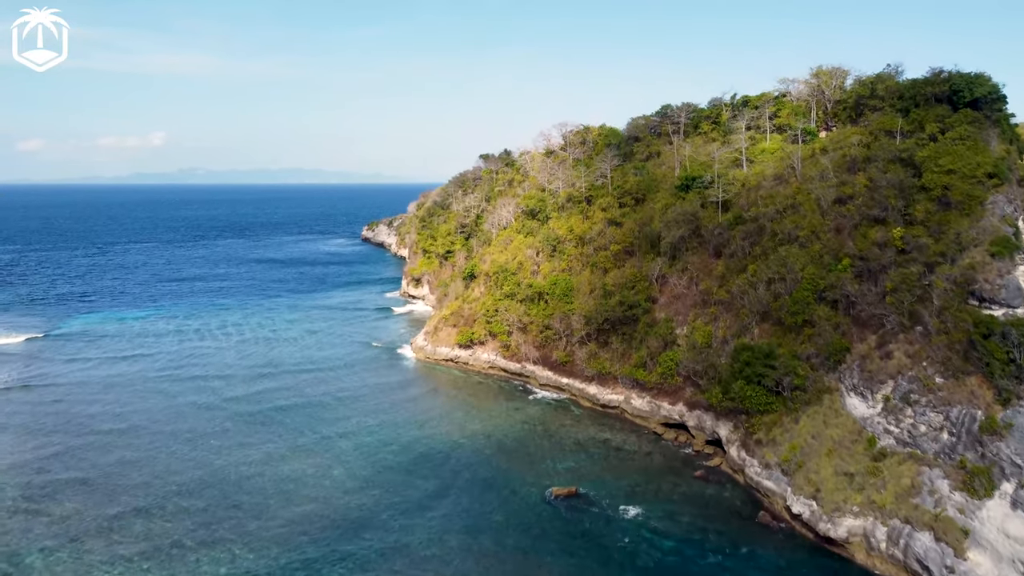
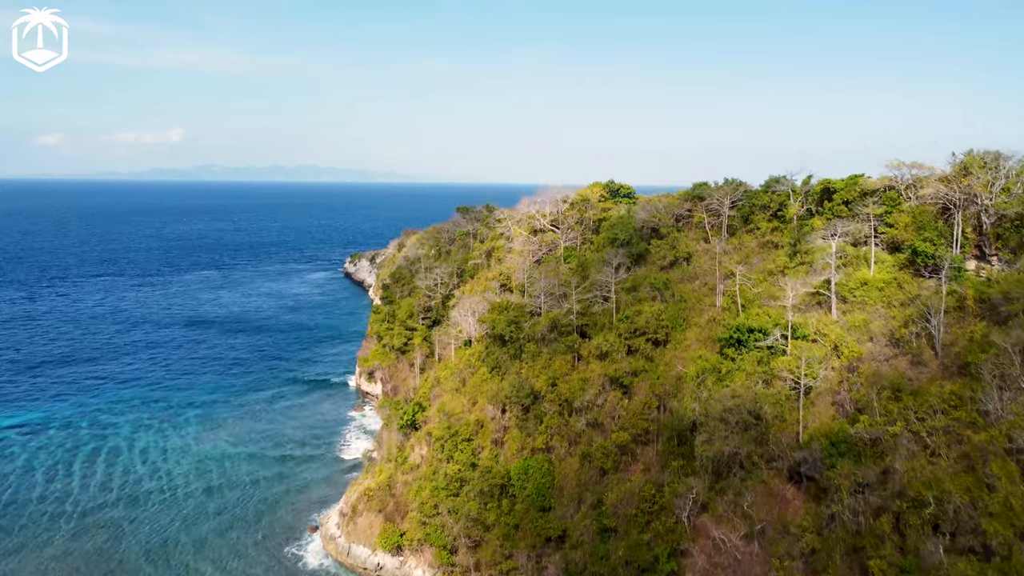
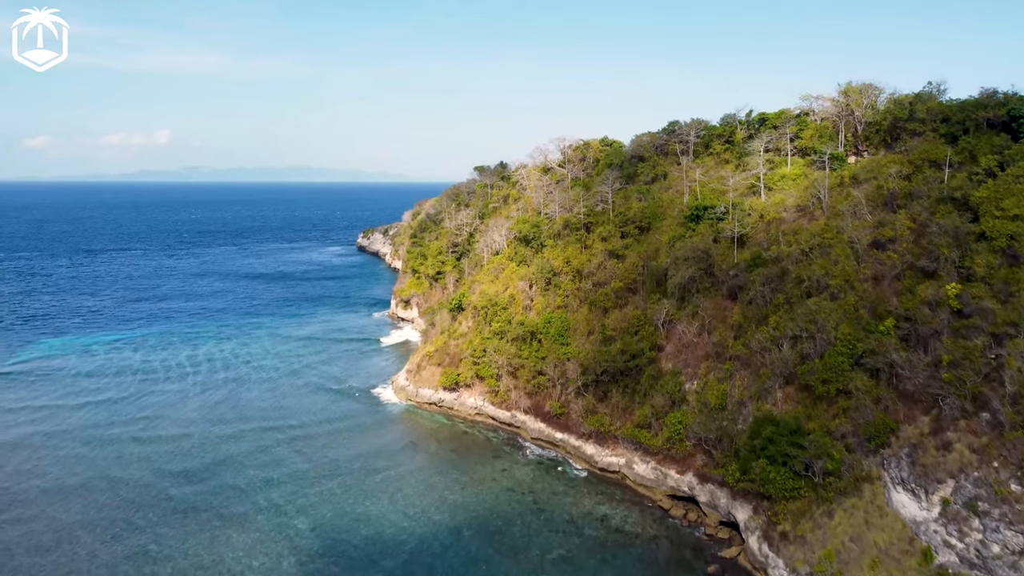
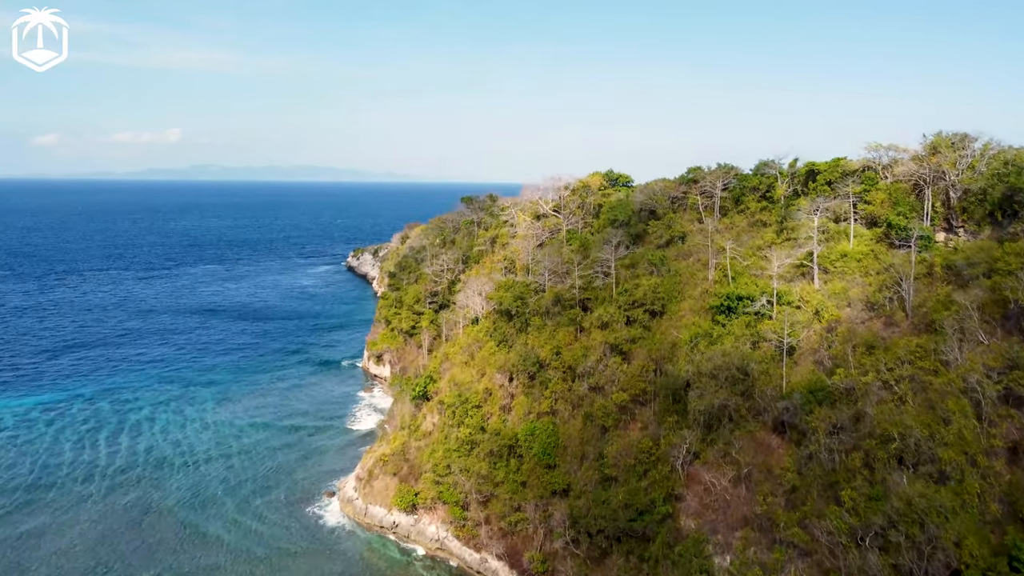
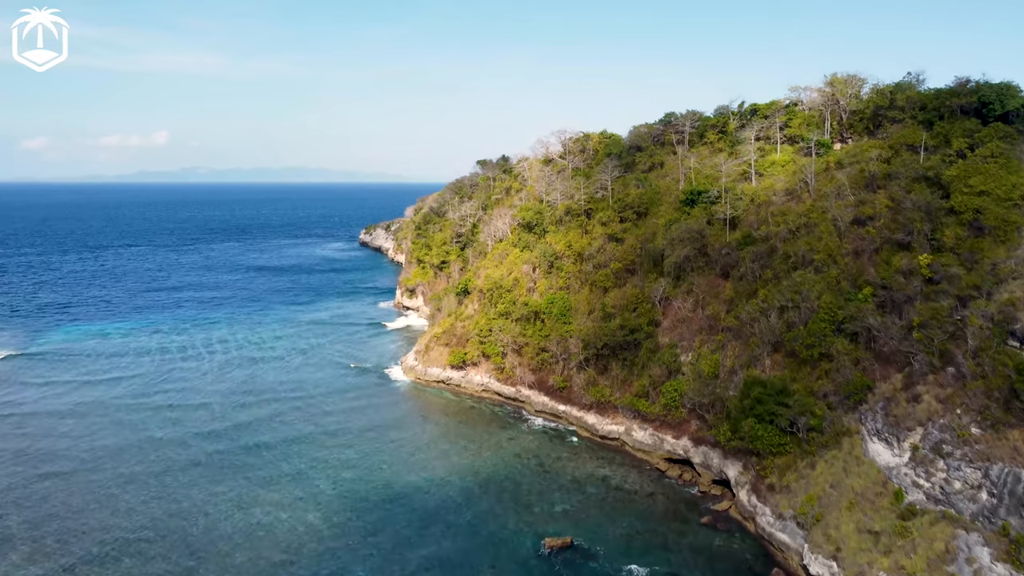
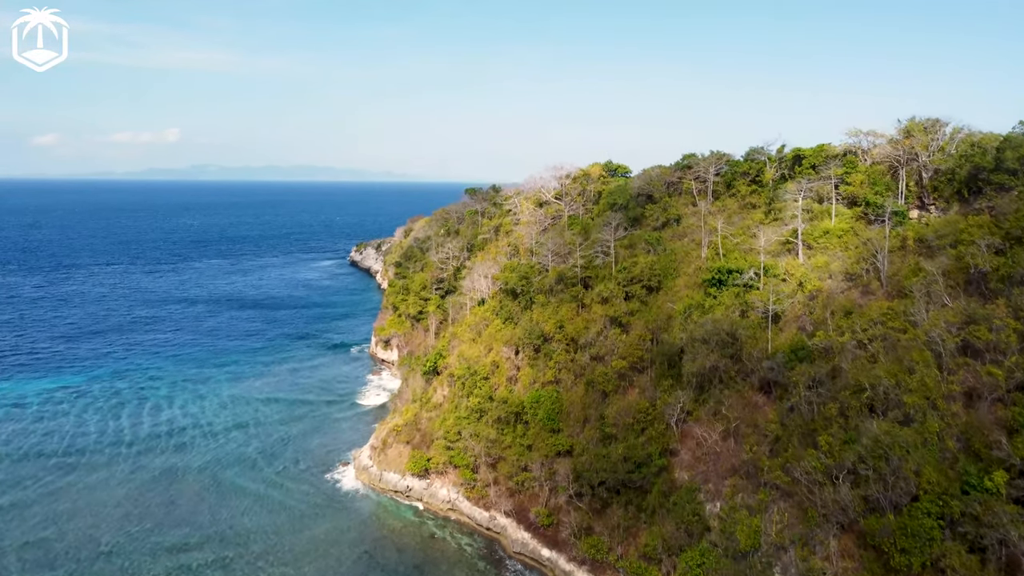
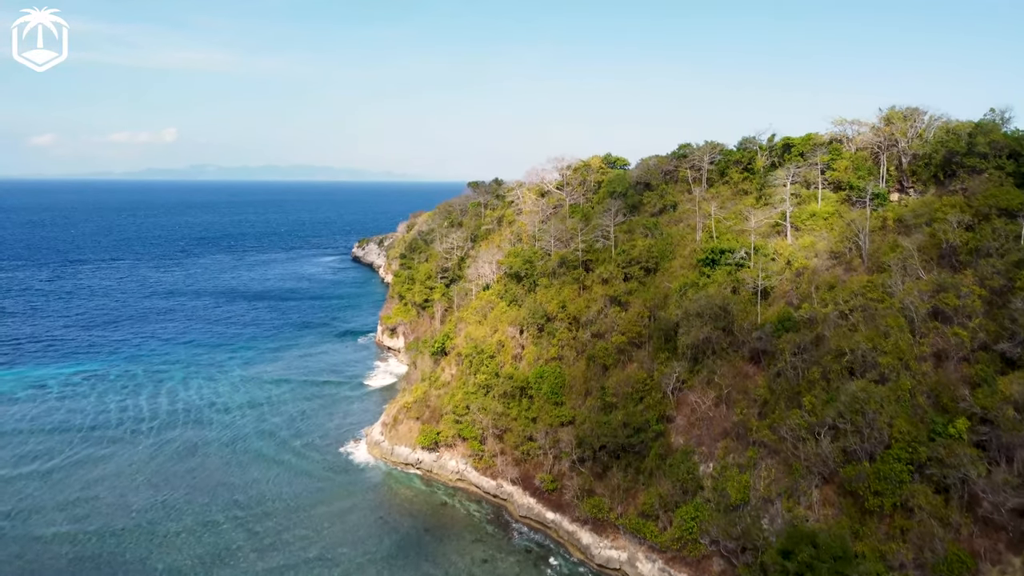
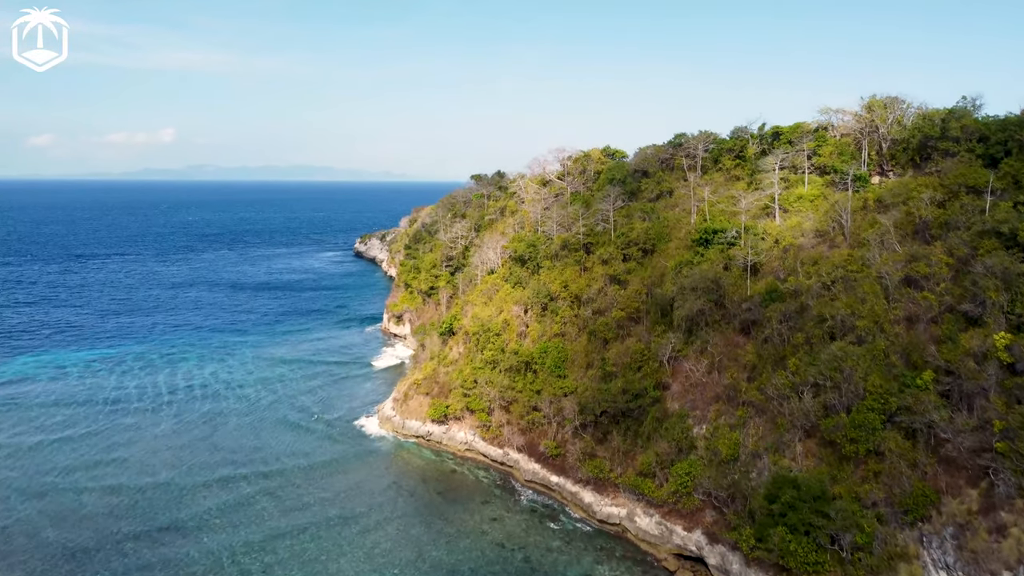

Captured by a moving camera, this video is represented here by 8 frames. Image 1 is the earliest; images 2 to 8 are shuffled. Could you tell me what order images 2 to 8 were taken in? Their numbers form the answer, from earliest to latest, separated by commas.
5, 3, 8, 7, 6, 4, 2
